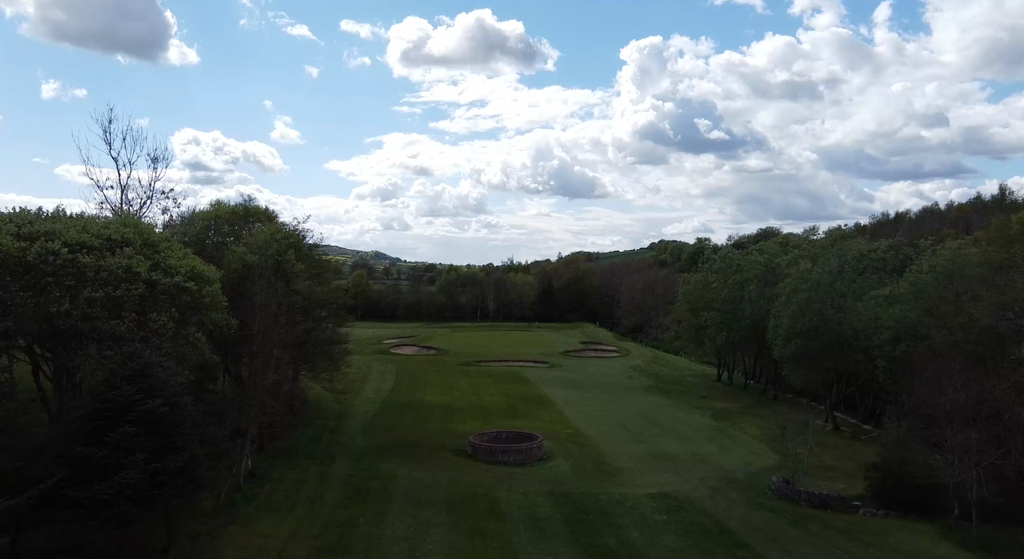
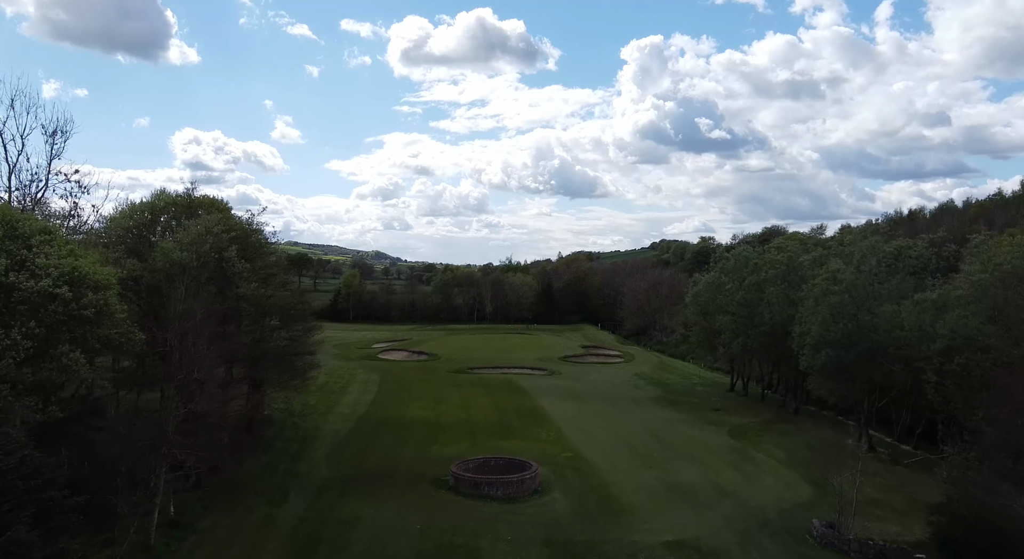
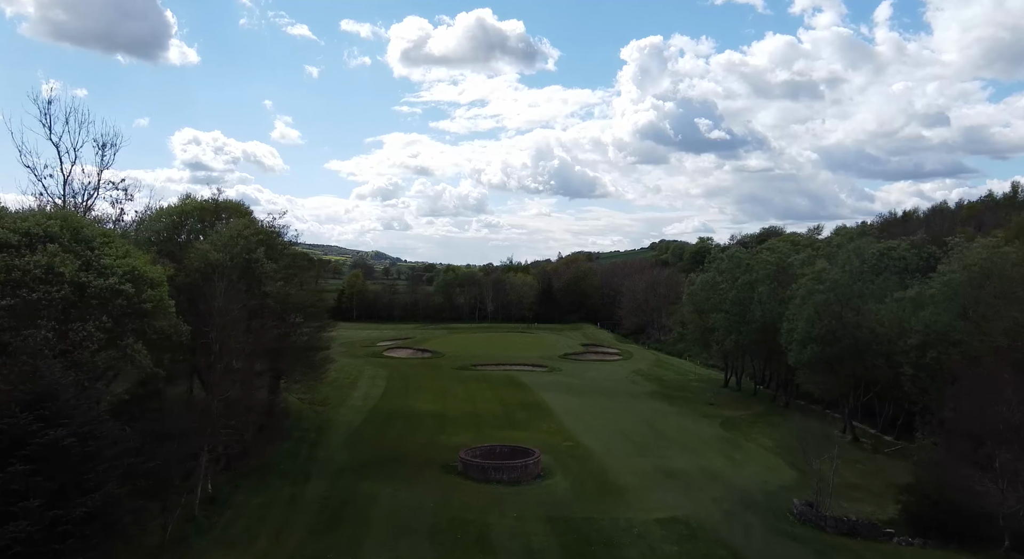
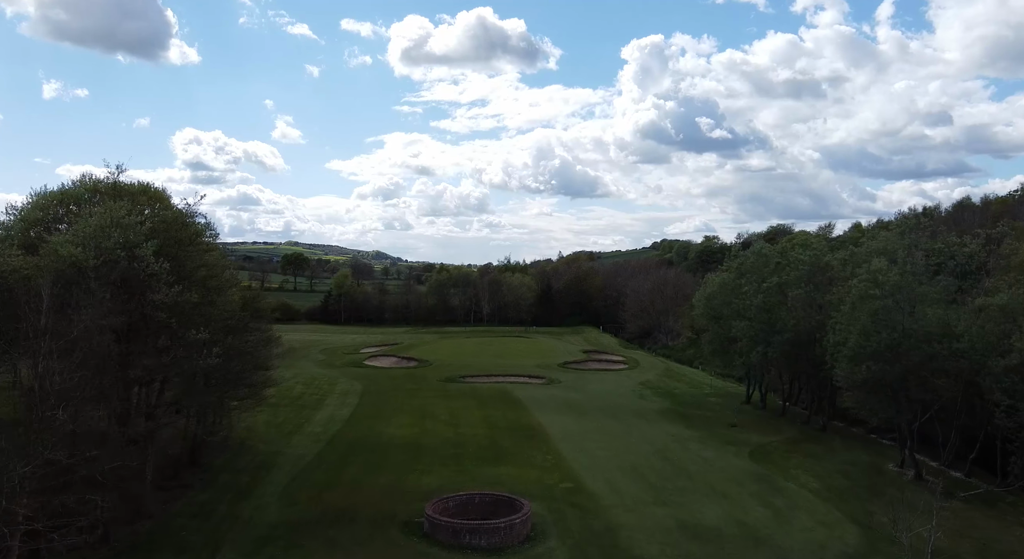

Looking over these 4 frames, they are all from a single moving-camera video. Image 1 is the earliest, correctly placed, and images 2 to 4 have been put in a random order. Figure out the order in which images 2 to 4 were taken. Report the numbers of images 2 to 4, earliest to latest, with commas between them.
3, 2, 4
